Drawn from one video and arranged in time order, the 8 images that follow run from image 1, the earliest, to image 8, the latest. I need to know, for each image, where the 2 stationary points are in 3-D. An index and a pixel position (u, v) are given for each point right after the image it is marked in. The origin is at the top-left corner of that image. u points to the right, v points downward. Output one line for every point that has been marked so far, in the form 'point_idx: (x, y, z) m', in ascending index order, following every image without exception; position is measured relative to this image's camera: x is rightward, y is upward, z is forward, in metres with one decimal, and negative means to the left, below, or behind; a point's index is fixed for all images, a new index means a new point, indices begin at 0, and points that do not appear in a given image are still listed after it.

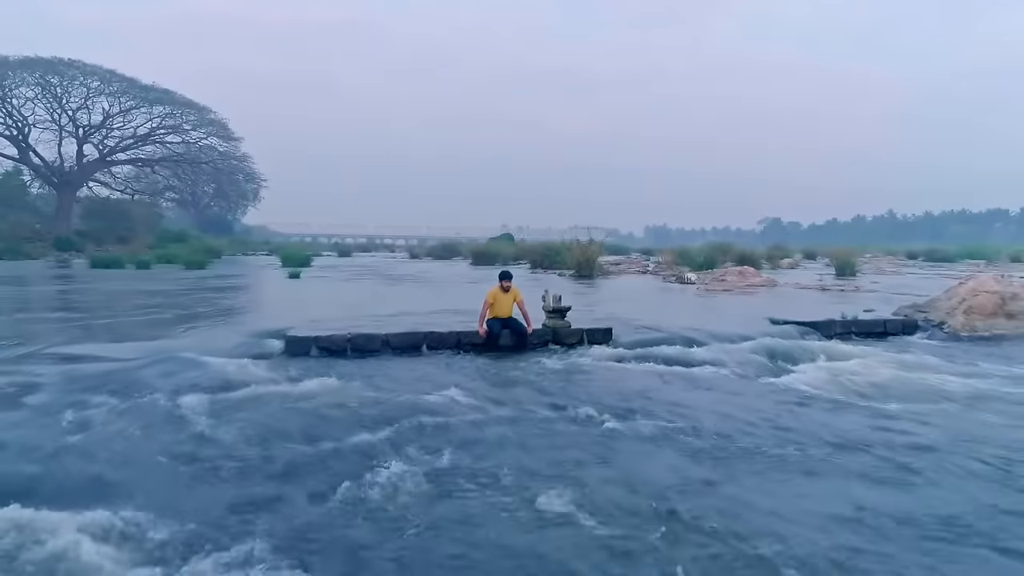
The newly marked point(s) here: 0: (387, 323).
0: (-2.0, -0.6, +11.6) m
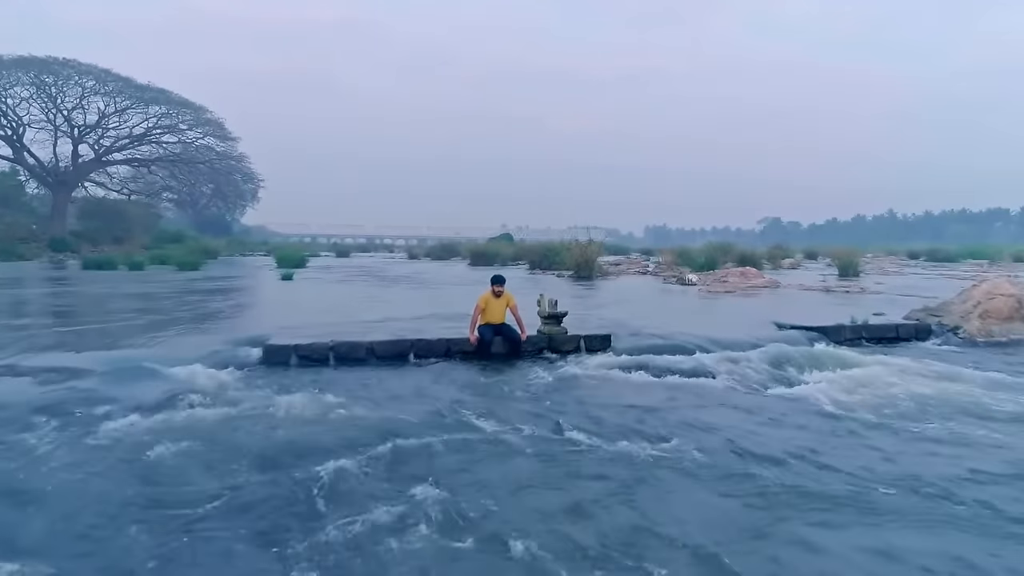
0: (-2.1, -0.6, +11.0) m
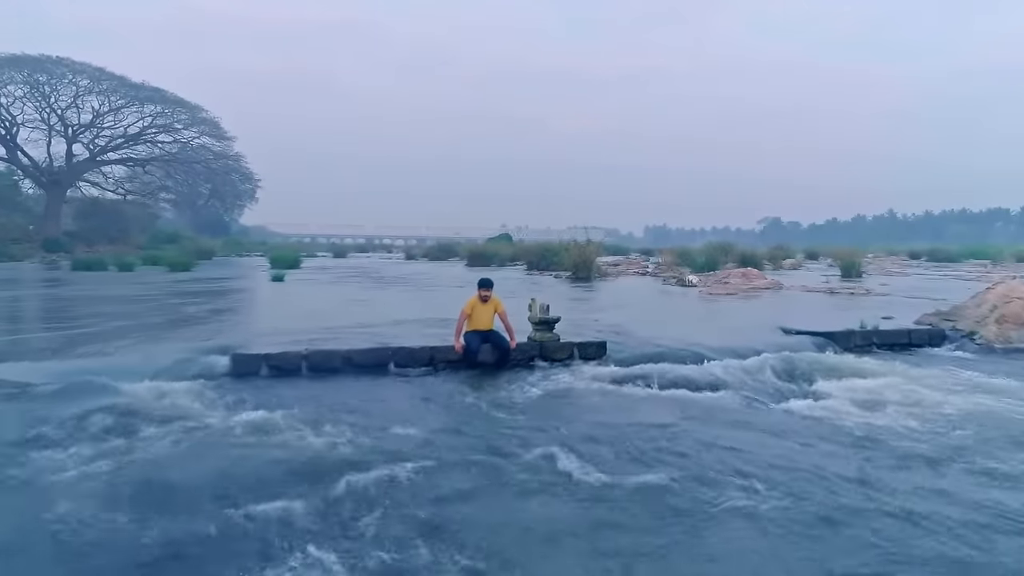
0: (-2.2, -0.7, +10.4) m
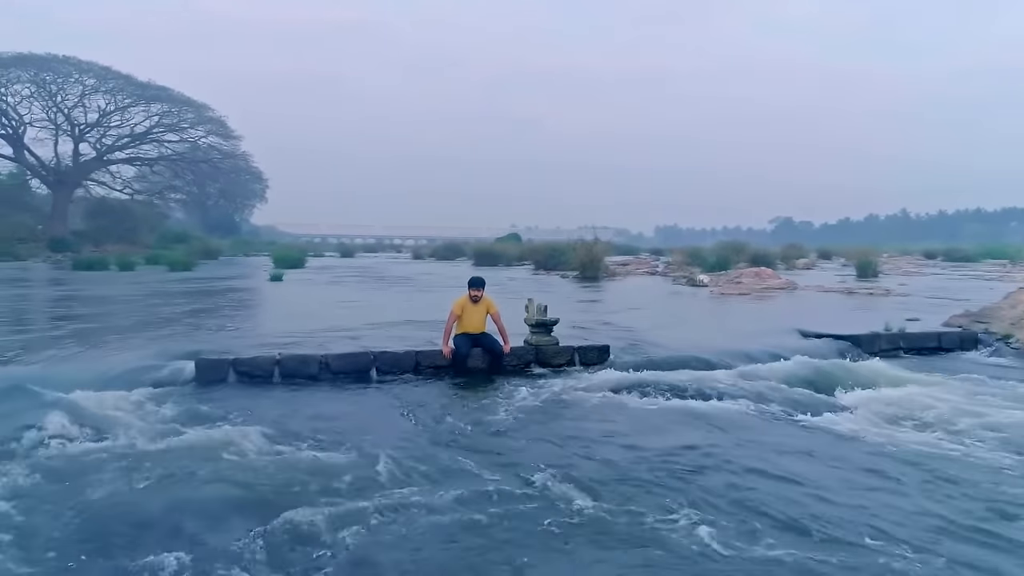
0: (-2.2, -0.7, +9.6) m
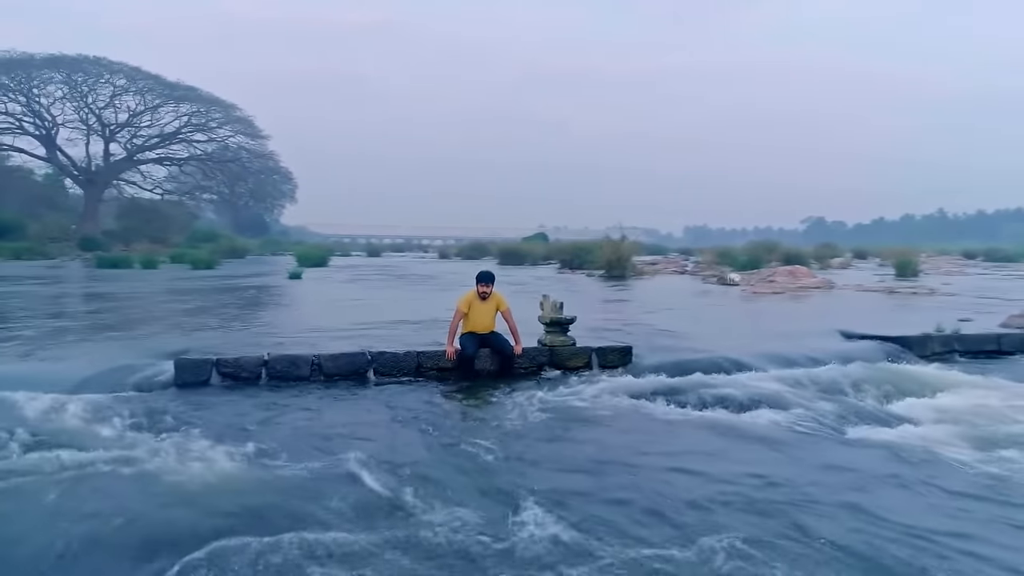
0: (-2.1, -0.6, +9.0) m
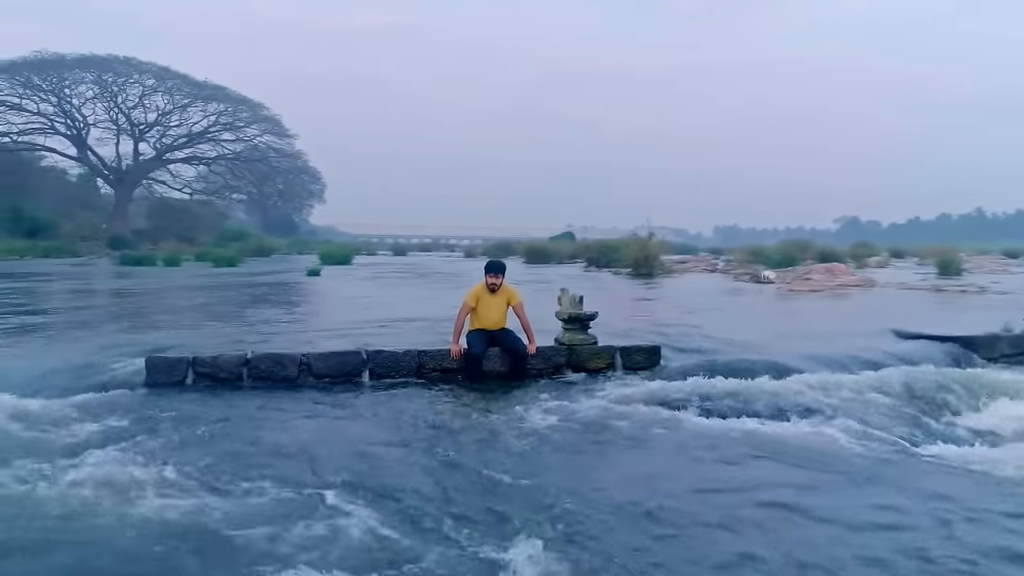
0: (-1.9, -0.5, +8.3) m
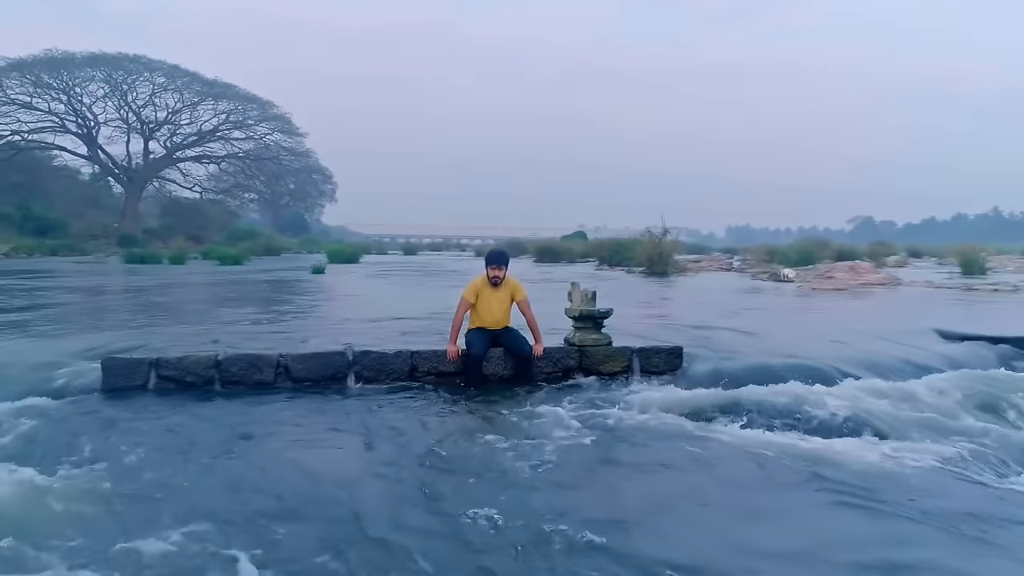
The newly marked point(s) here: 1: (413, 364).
0: (-1.8, -0.5, +7.6) m
1: (-0.8, -0.6, +6.3) m
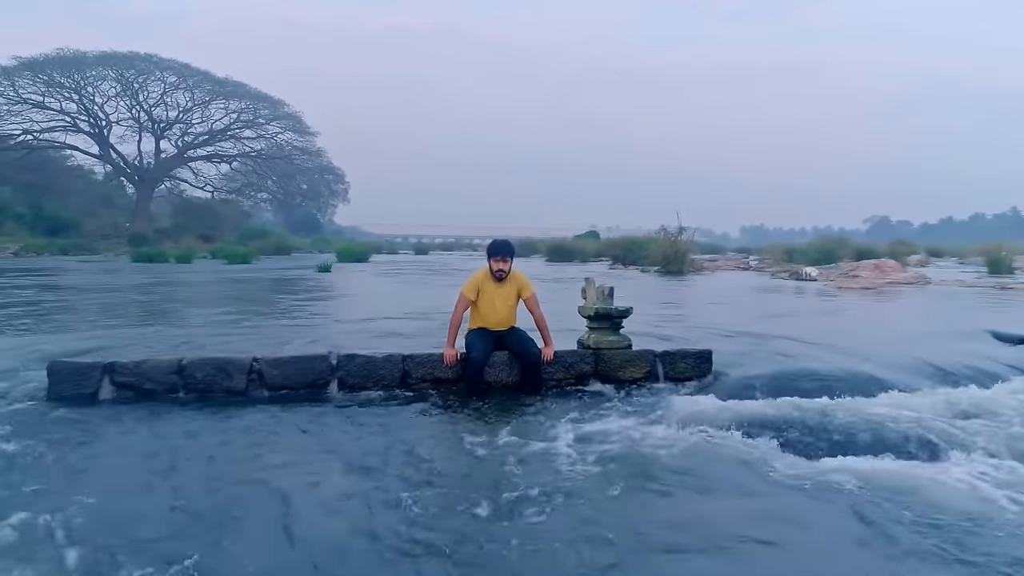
0: (-1.8, -0.5, +6.9) m
1: (-0.7, -0.6, +5.6) m
